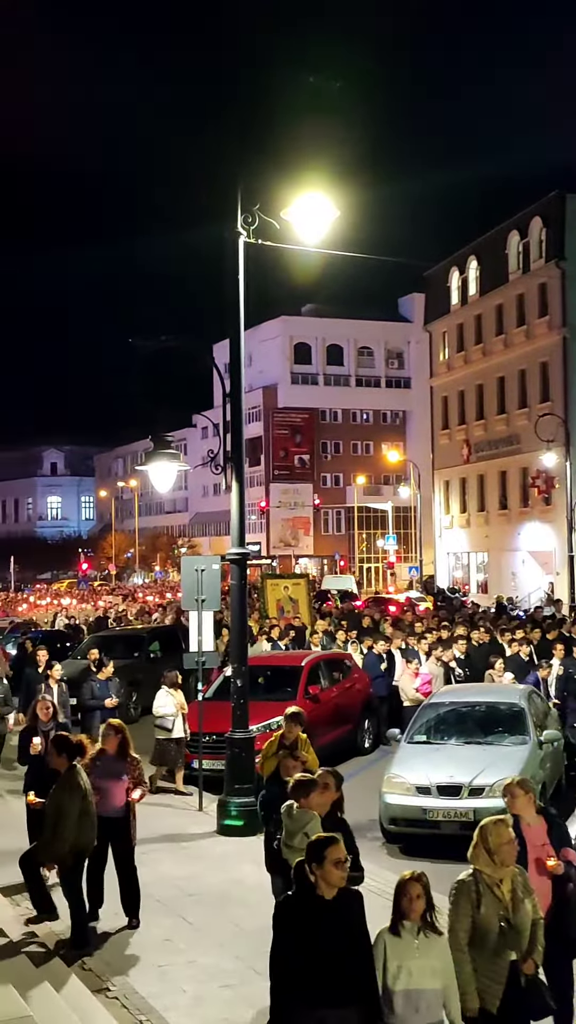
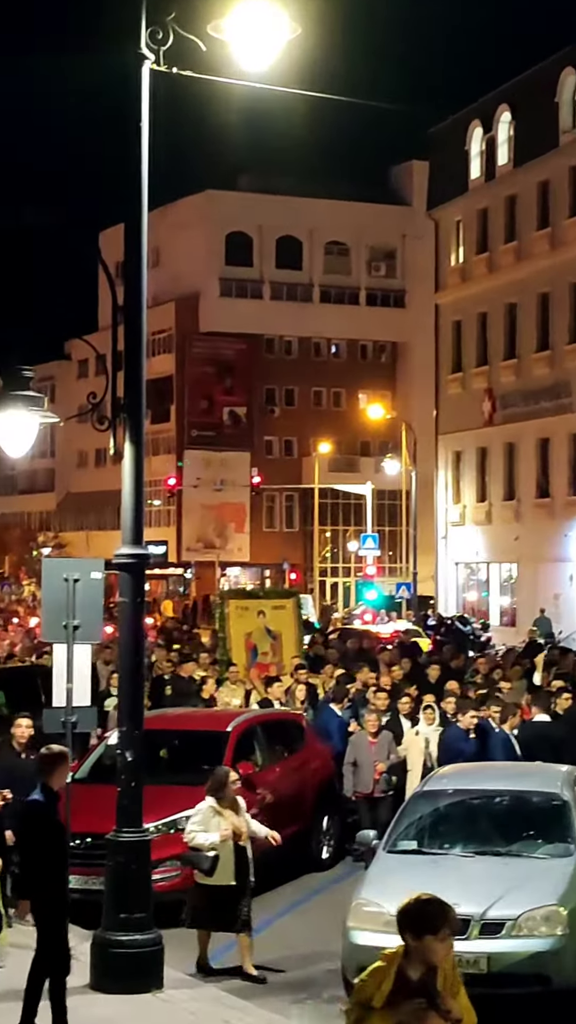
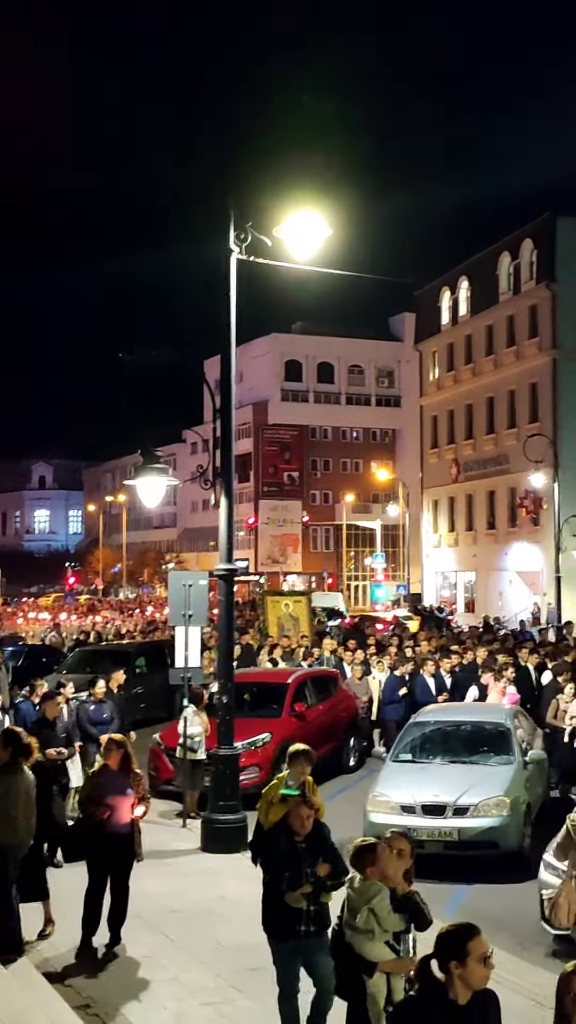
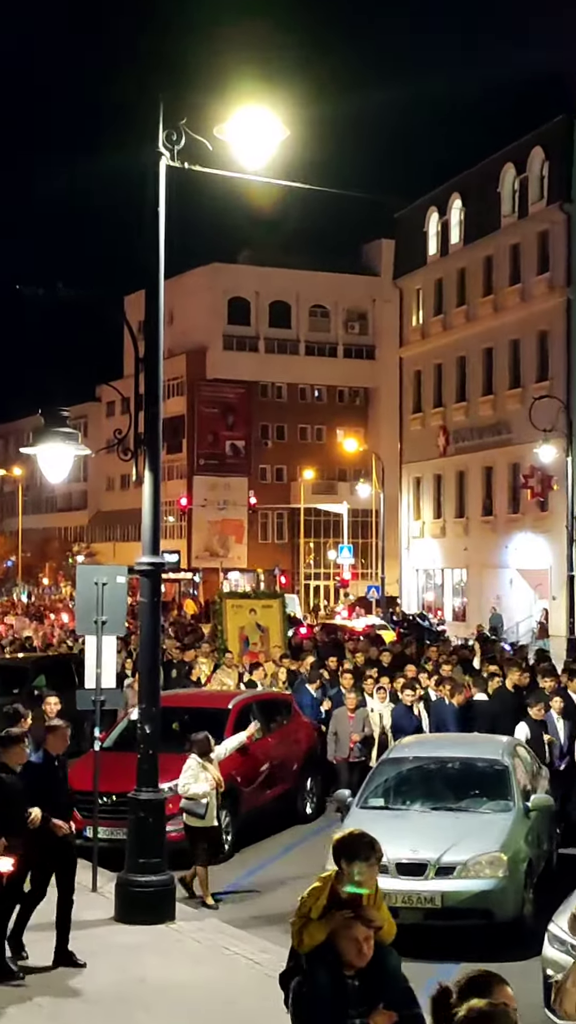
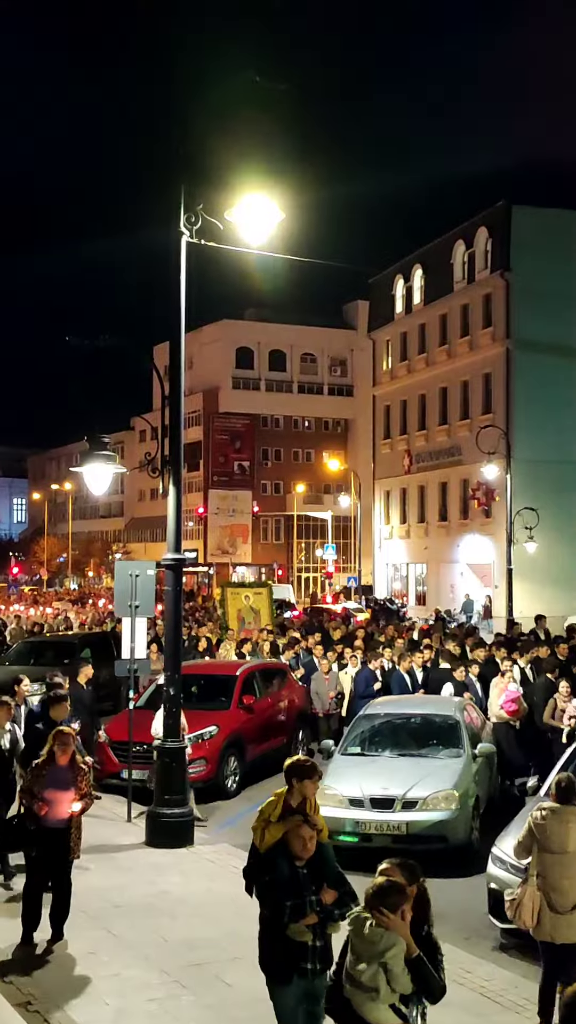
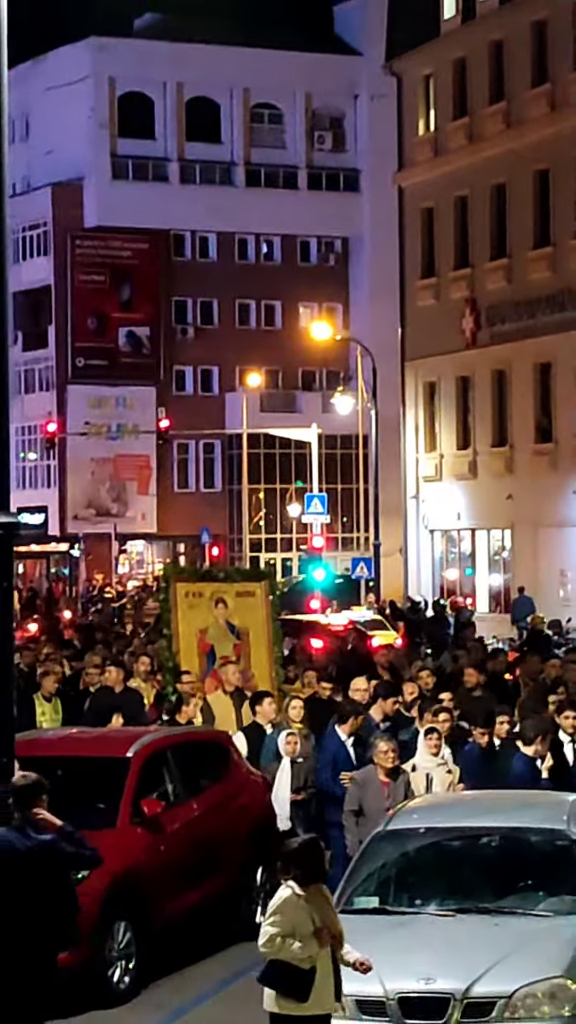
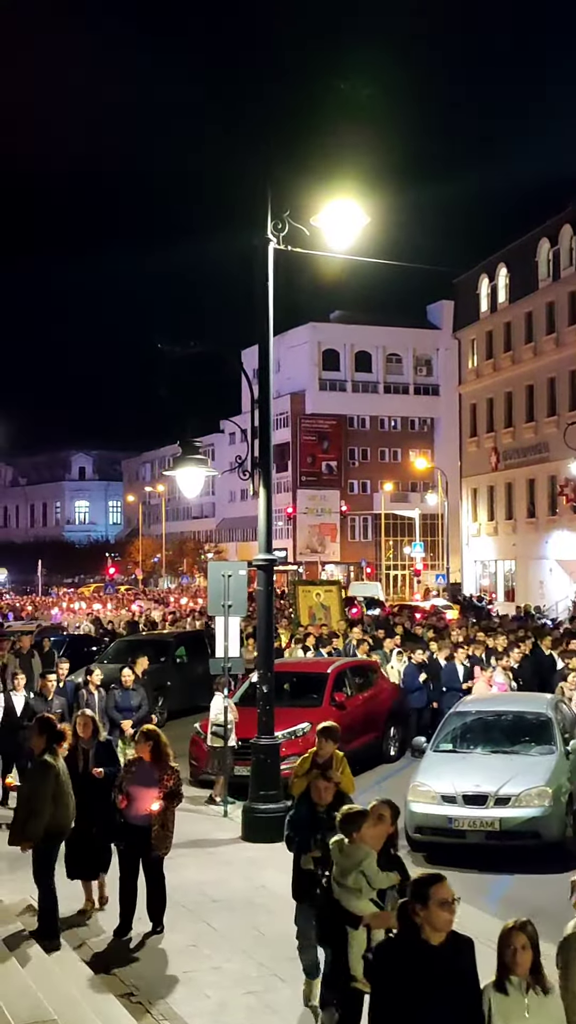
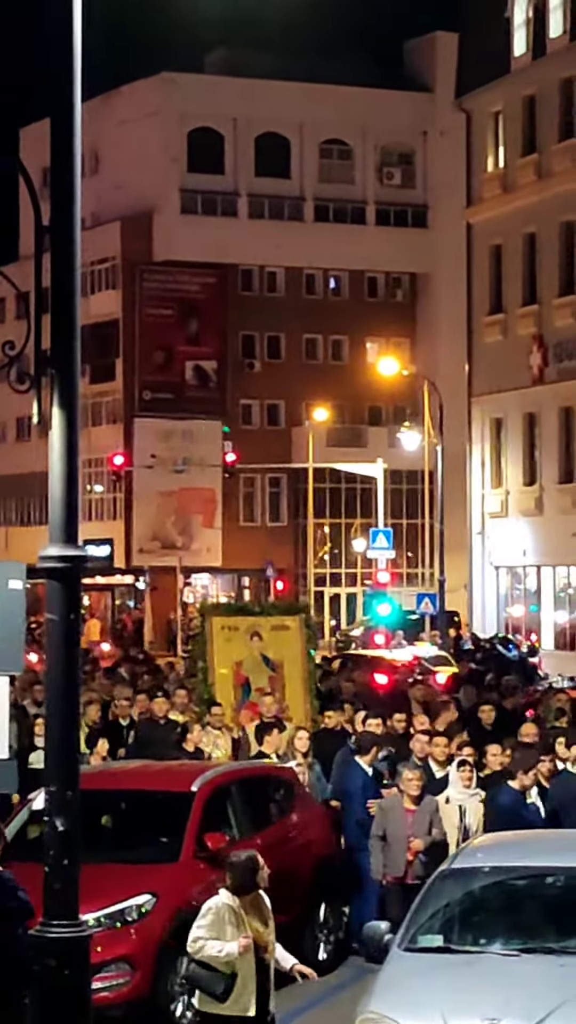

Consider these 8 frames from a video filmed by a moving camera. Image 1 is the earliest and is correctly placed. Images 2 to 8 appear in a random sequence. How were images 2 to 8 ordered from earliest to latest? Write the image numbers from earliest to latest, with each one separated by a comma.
7, 3, 5, 4, 2, 8, 6
